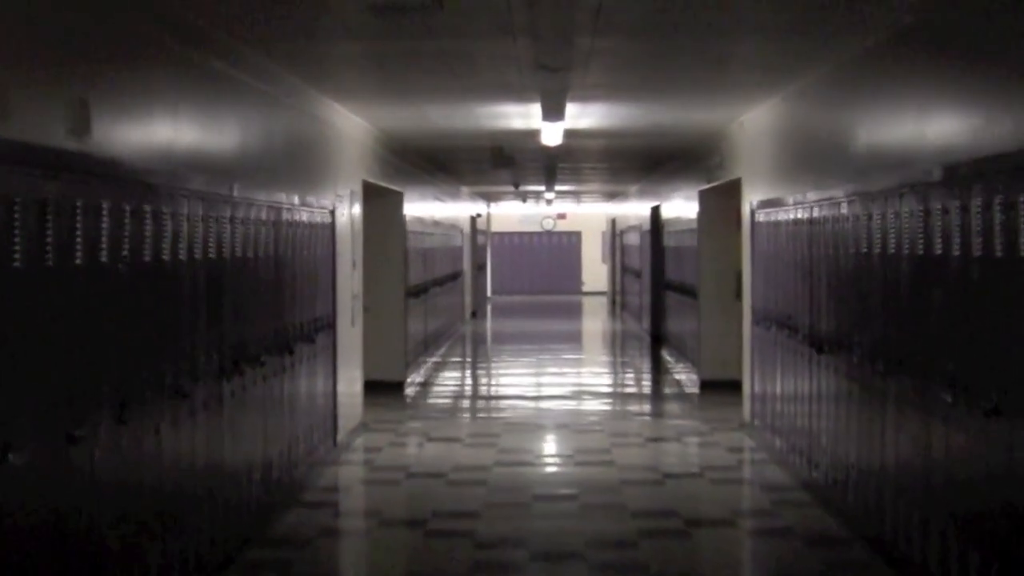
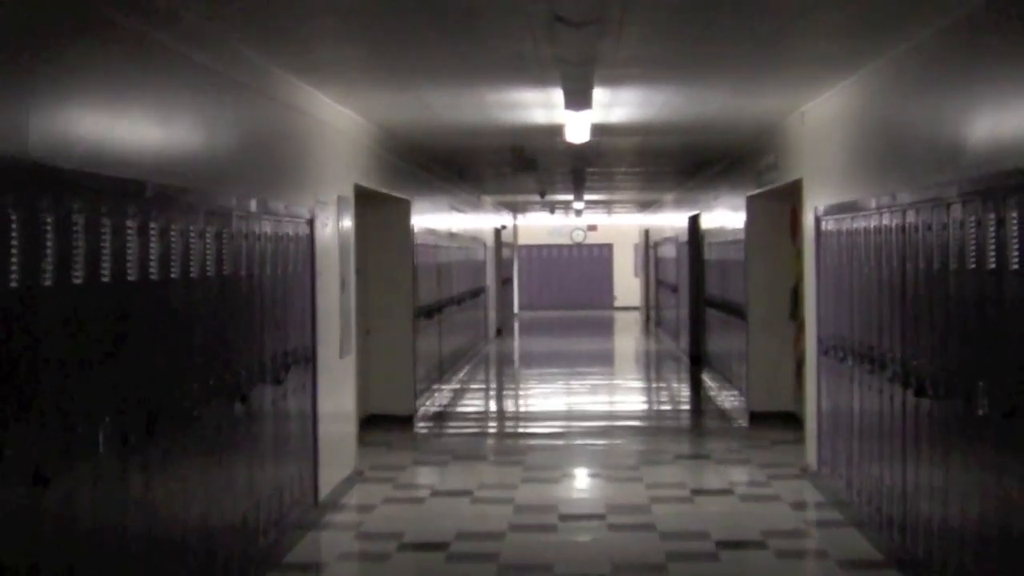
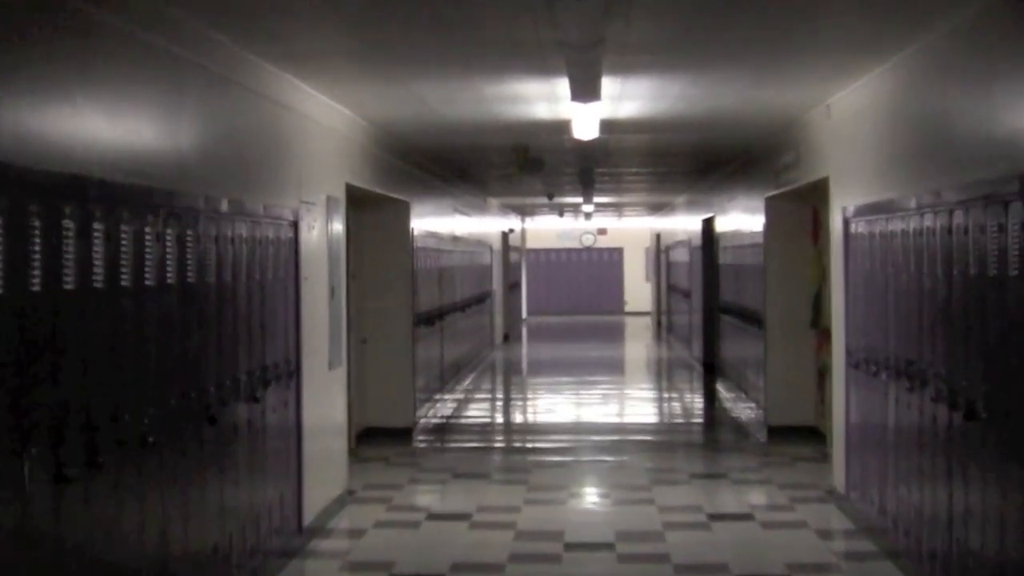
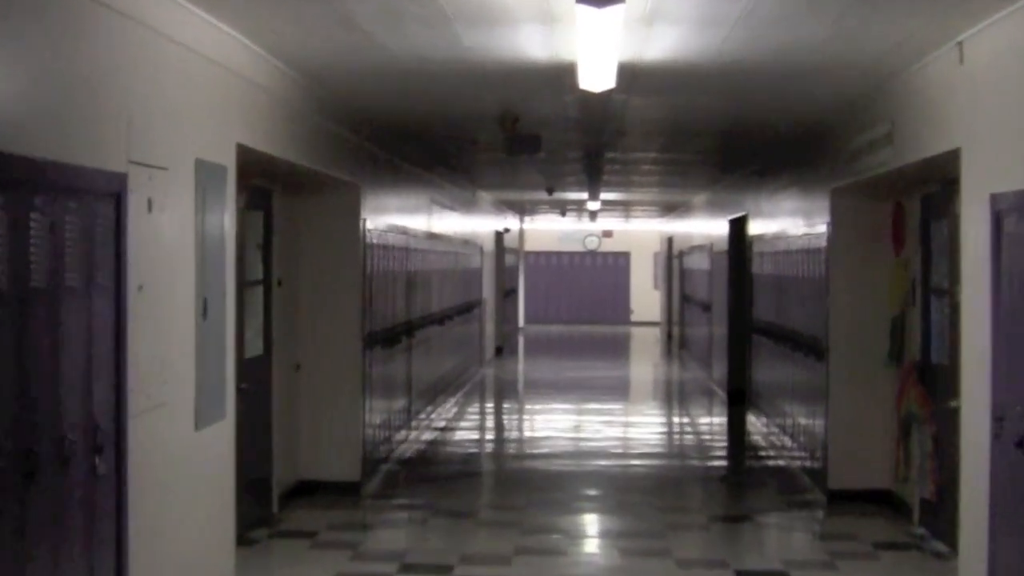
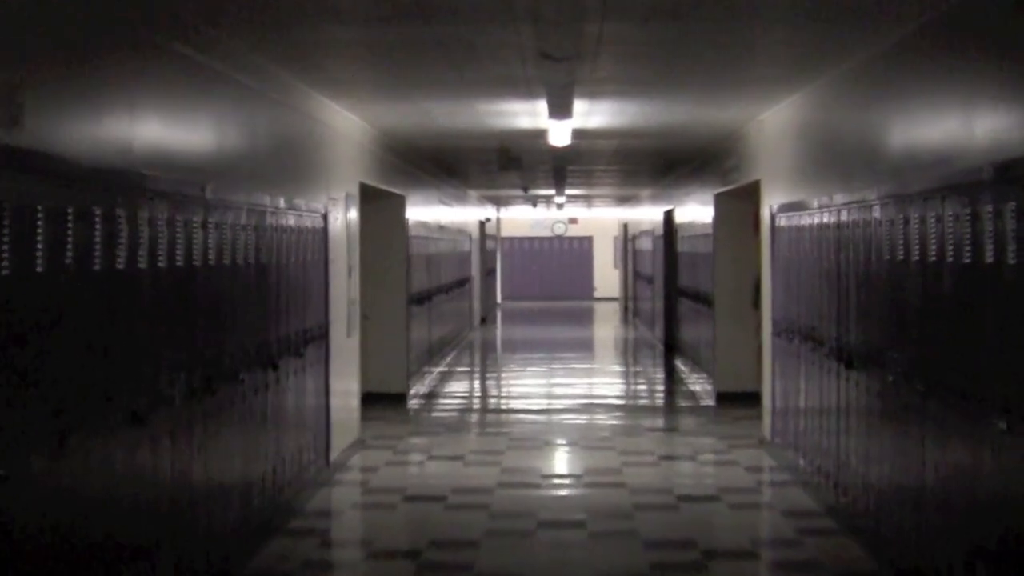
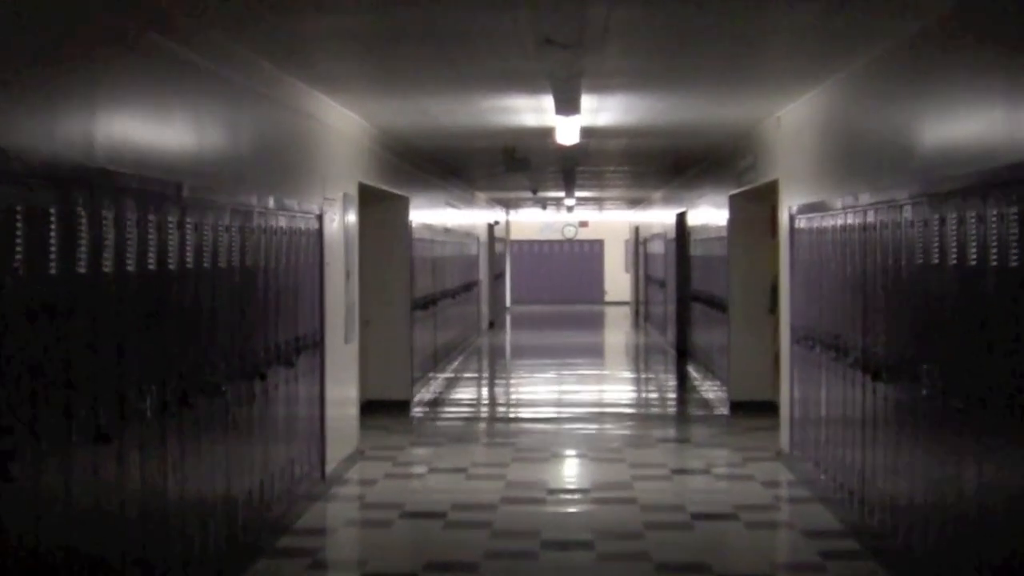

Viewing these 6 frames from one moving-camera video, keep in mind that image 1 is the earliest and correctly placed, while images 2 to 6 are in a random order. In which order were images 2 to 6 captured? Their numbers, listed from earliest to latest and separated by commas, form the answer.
5, 6, 2, 3, 4
